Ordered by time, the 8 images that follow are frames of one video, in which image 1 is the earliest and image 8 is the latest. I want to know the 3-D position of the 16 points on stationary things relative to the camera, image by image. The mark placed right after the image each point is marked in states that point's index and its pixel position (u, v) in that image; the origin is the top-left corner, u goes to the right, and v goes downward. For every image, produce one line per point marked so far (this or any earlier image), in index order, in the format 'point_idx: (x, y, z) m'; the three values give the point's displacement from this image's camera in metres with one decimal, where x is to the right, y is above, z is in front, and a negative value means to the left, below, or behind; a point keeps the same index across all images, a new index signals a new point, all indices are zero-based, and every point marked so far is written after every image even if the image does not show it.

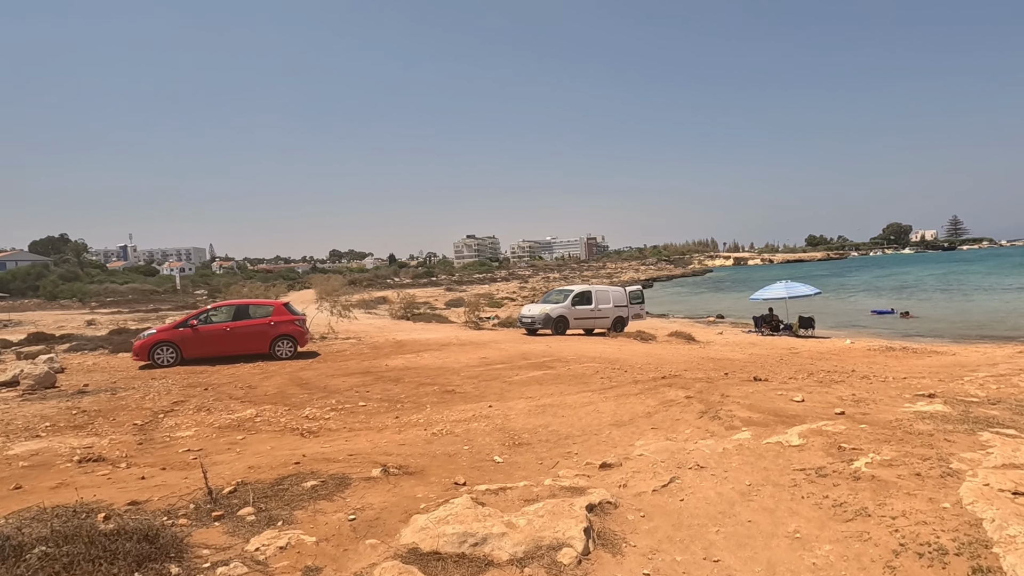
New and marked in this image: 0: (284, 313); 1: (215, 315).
0: (-5.9, -0.6, +13.8) m
1: (-7.4, -0.7, +13.3) m
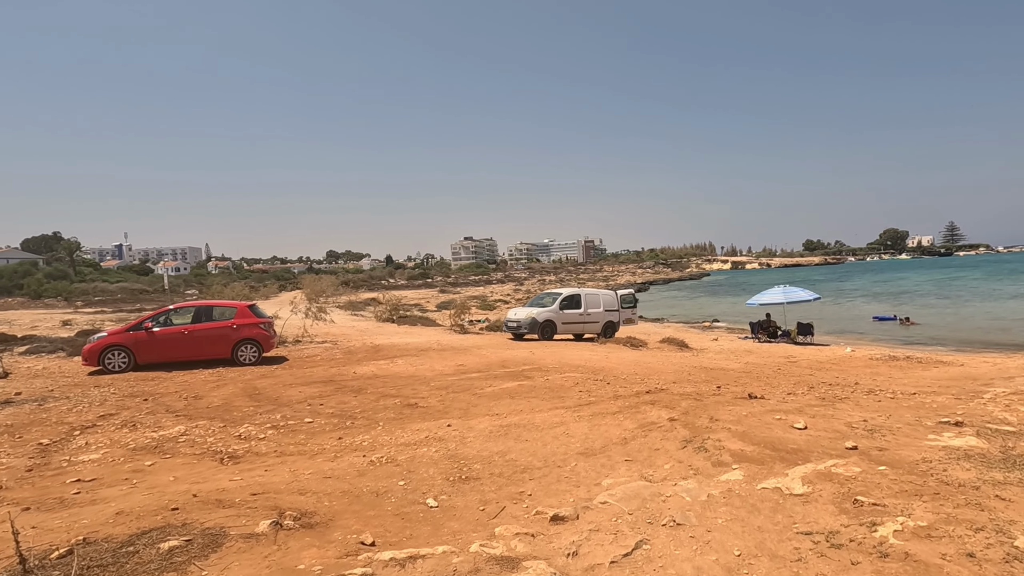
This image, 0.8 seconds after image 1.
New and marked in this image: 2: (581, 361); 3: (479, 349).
0: (-6.4, -0.7, +12.9) m
1: (-7.9, -0.7, +12.4) m
2: (+1.6, -1.7, +12.3) m
3: (-1.0, -1.8, +15.3) m
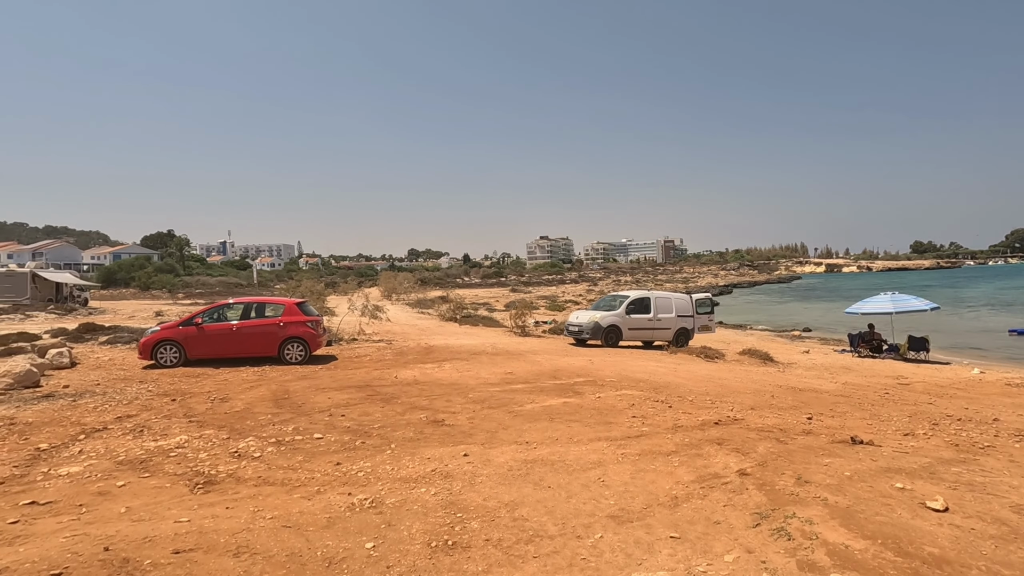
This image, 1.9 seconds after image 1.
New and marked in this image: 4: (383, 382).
0: (-5.1, -0.6, +12.6) m
1: (-6.6, -0.6, +12.3) m
2: (+2.7, -1.8, +10.8) m
3: (+0.6, -1.8, +14.3) m
4: (-2.4, -1.8, +10.2) m
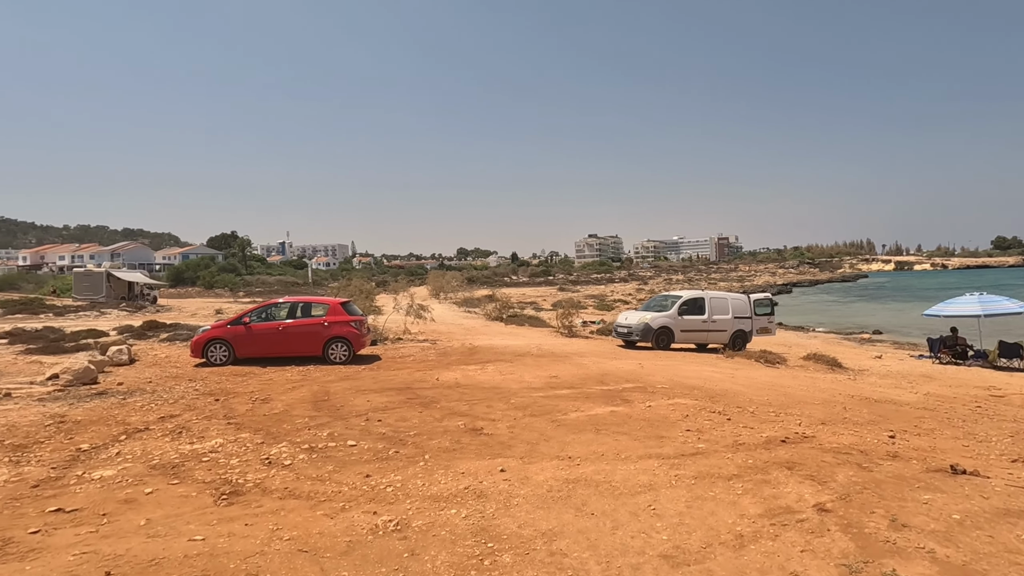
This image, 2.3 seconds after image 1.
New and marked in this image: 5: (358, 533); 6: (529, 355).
0: (-4.1, -0.6, +12.6) m
1: (-5.6, -0.5, +12.4) m
2: (+3.5, -1.8, +10.1) m
3: (+1.8, -1.8, +13.7) m
4: (-1.6, -1.8, +9.9) m
5: (-1.0, -1.7, +3.6) m
6: (+0.4, -1.8, +14.1) m
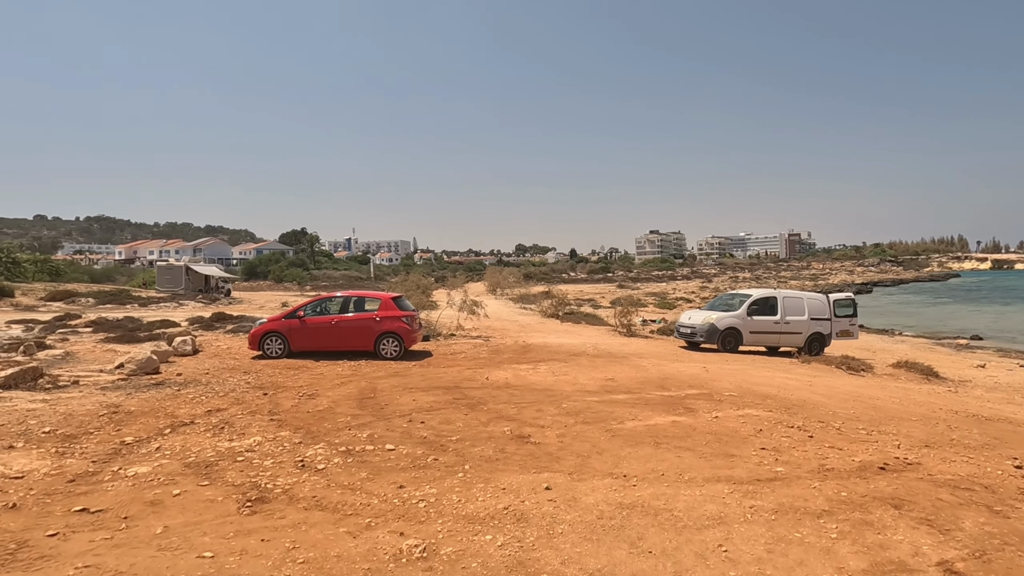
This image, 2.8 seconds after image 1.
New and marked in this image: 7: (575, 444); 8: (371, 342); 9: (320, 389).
0: (-2.8, -0.4, +12.5) m
1: (-4.4, -0.4, +12.5) m
2: (+4.4, -1.7, +9.2) m
3: (+3.1, -1.7, +13.0) m
4: (-0.7, -1.7, +9.6) m
5: (-0.8, -1.6, +3.2) m
6: (+1.8, -1.7, +13.4) m
7: (+0.7, -1.7, +5.8) m
8: (-3.2, -1.2, +12.2) m
9: (-3.2, -1.7, +8.9) m
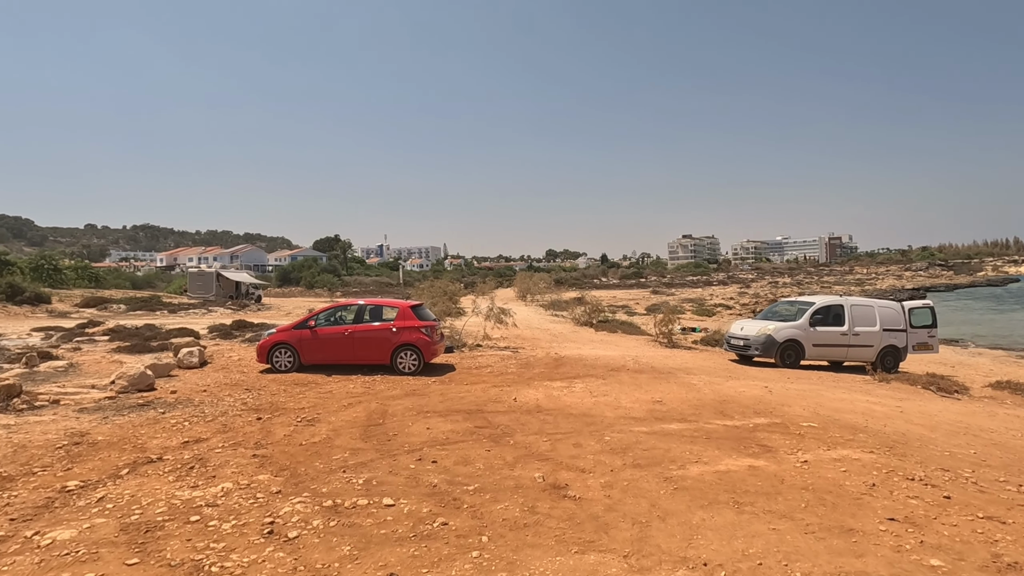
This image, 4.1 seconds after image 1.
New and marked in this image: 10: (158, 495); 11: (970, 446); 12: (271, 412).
0: (-2.2, -0.6, +11.3) m
1: (-3.7, -0.6, +11.4) m
2: (+4.9, -1.8, +7.6) m
3: (+3.7, -1.9, +11.5) m
4: (-0.2, -1.8, +8.3) m
5: (-0.7, -1.7, +2.0) m
6: (+2.5, -1.8, +12.0) m
7: (+1.0, -1.8, +4.5) m
8: (-2.6, -1.4, +11.1) m
9: (-2.7, -1.8, +7.7) m
10: (-3.0, -1.8, +4.6) m
11: (+5.5, -1.9, +6.4) m
12: (-3.5, -1.8, +7.7) m
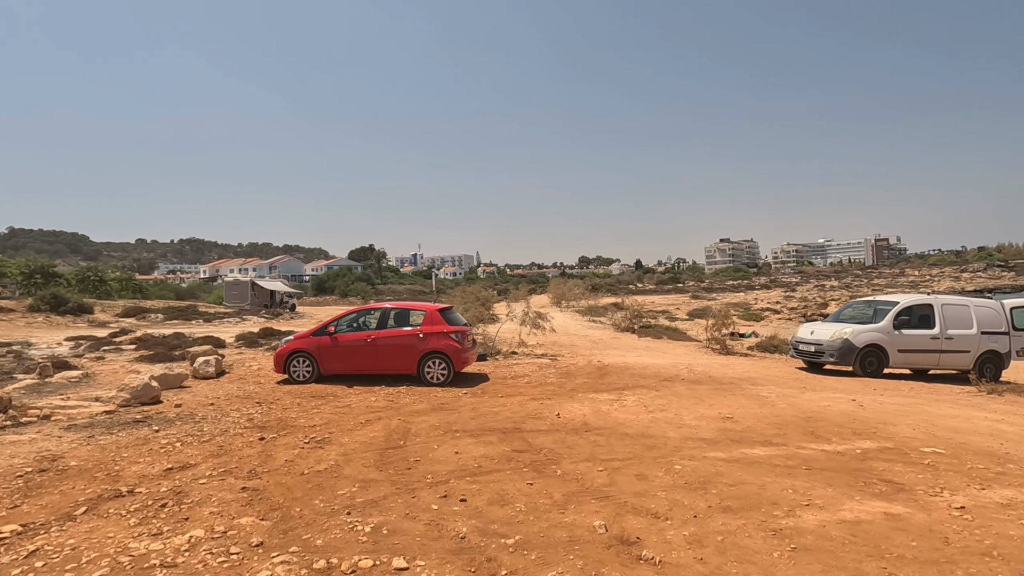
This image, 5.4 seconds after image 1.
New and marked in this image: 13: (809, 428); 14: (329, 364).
0: (-1.4, -0.6, +10.2) m
1: (-3.0, -0.6, +10.4) m
2: (+5.4, -1.7, +6.1) m
3: (+4.5, -1.8, +10.0) m
4: (+0.4, -1.8, +7.1) m
5: (-0.5, -1.6, +0.8) m
6: (+3.3, -1.8, +10.6) m
7: (+1.3, -1.7, +3.2) m
8: (-1.8, -1.4, +10.0) m
9: (-2.2, -1.8, +6.7) m
10: (-2.6, -1.7, +3.5) m
11: (+5.9, -1.7, +4.9) m
12: (-2.9, -1.8, +6.7) m
13: (+3.7, -1.8, +6.8) m
14: (-3.4, -1.4, +10.1) m
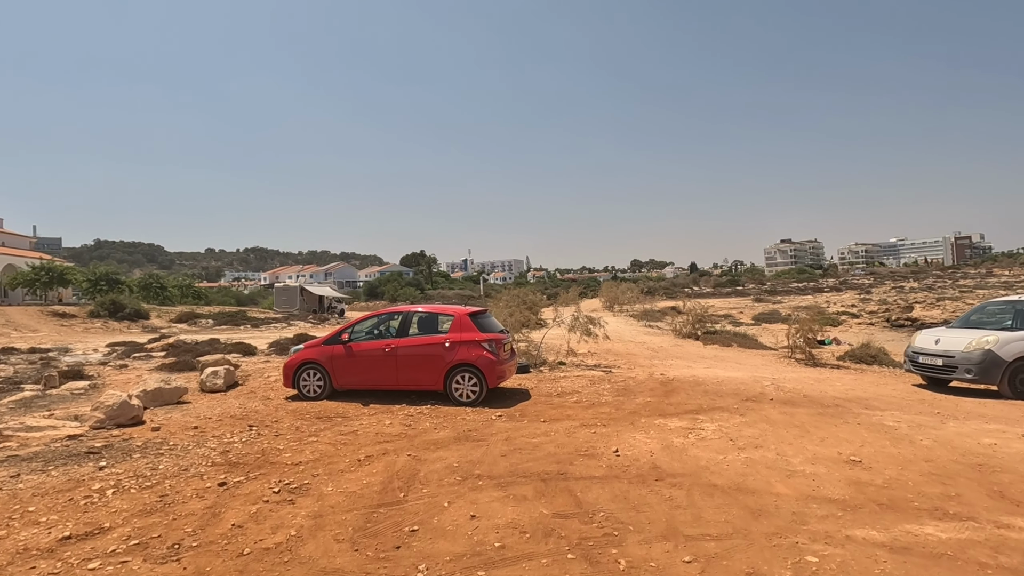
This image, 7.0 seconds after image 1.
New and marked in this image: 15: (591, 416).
0: (-0.7, -0.6, +8.6) m
1: (-2.2, -0.6, +8.9) m
2: (+5.7, -1.7, +3.8) m
3: (+5.2, -1.8, +7.8) m
4: (+0.8, -1.7, +5.2) m
5: (-0.7, -1.5, -0.9) m
6: (+4.0, -1.8, +8.5) m
7: (+1.3, -1.6, +1.3) m
8: (-1.1, -1.4, +8.4) m
9: (-1.8, -1.7, +5.1) m
10: (-2.5, -1.6, +2.0) m
11: (+6.1, -1.6, +2.5) m
12: (-2.5, -1.7, +5.2) m
13: (+4.1, -1.7, +4.6) m
14: (-2.7, -1.4, +8.7) m
15: (+1.1, -1.8, +7.6) m
